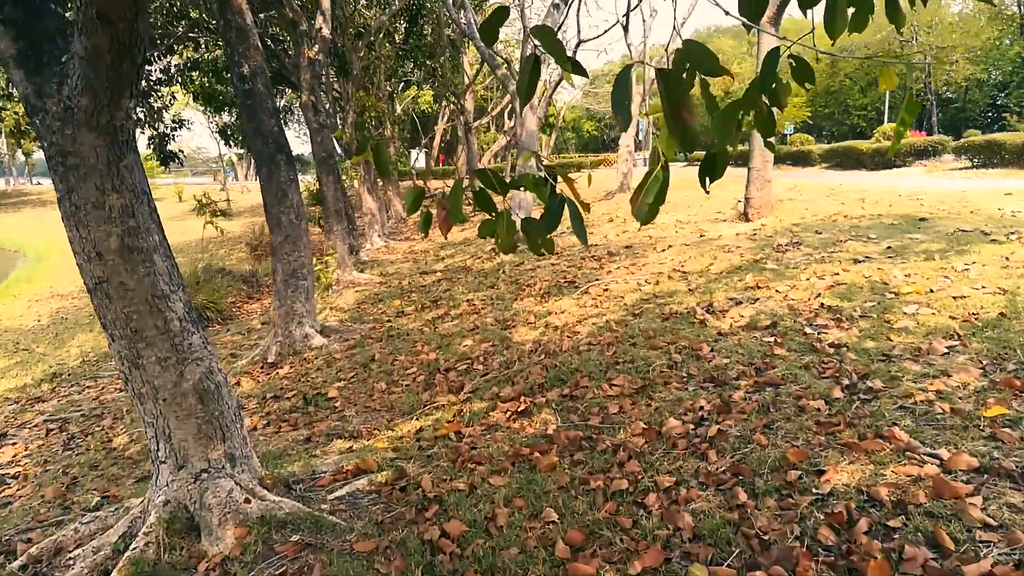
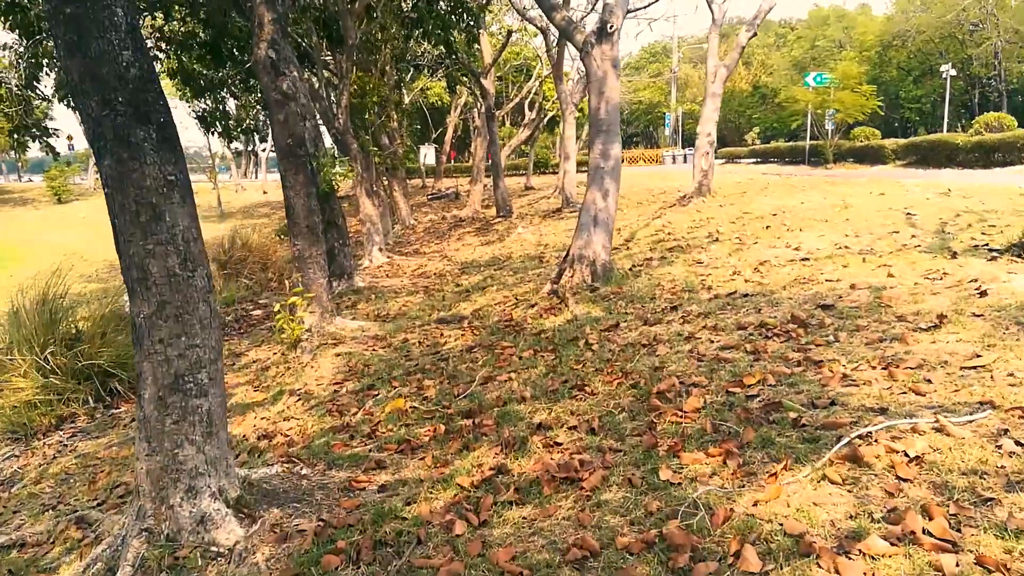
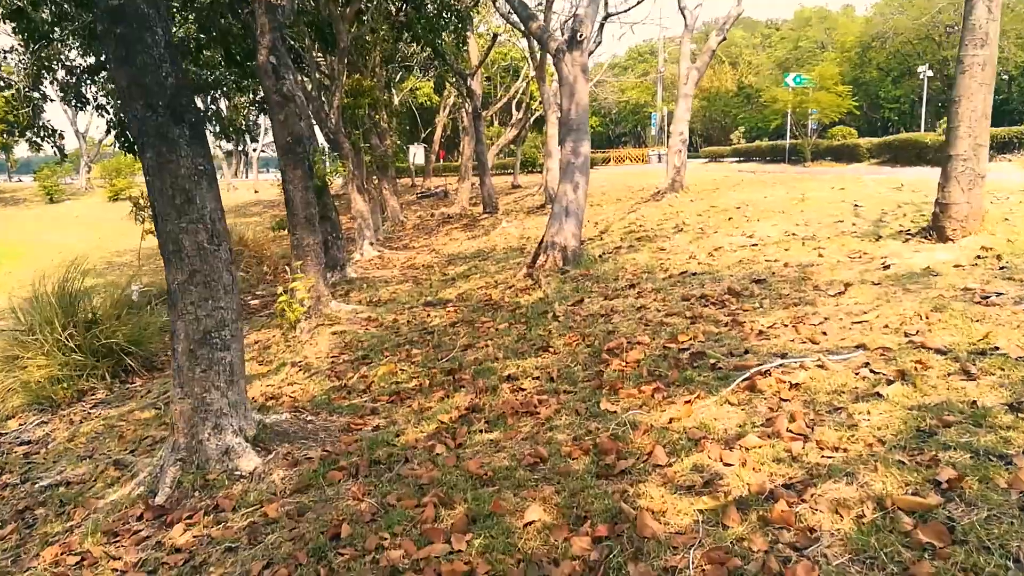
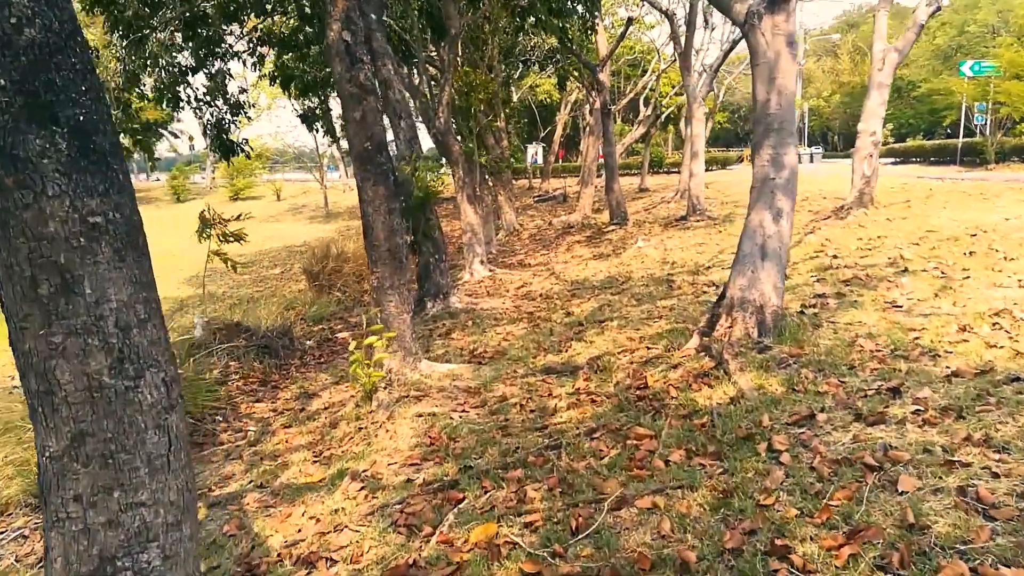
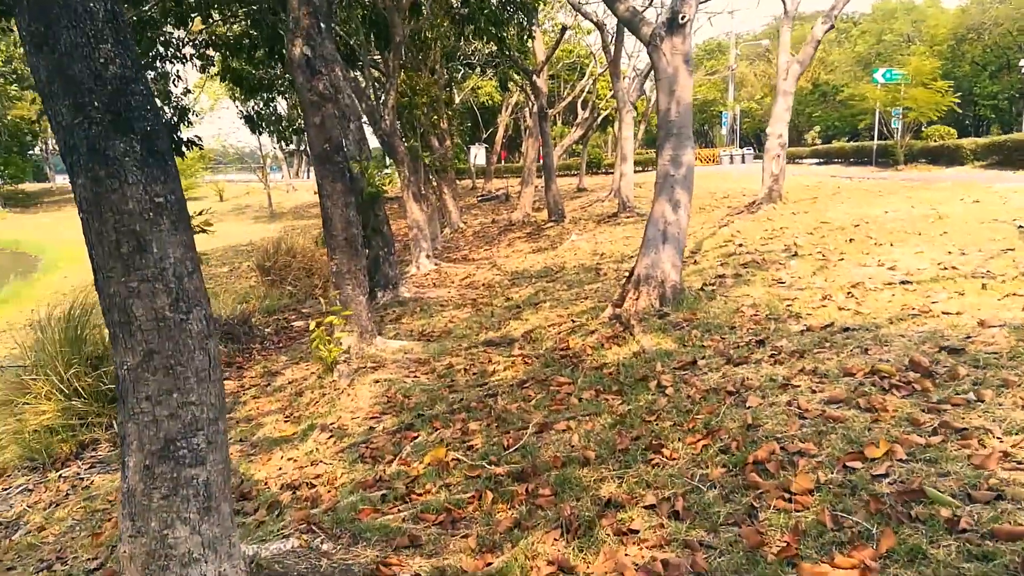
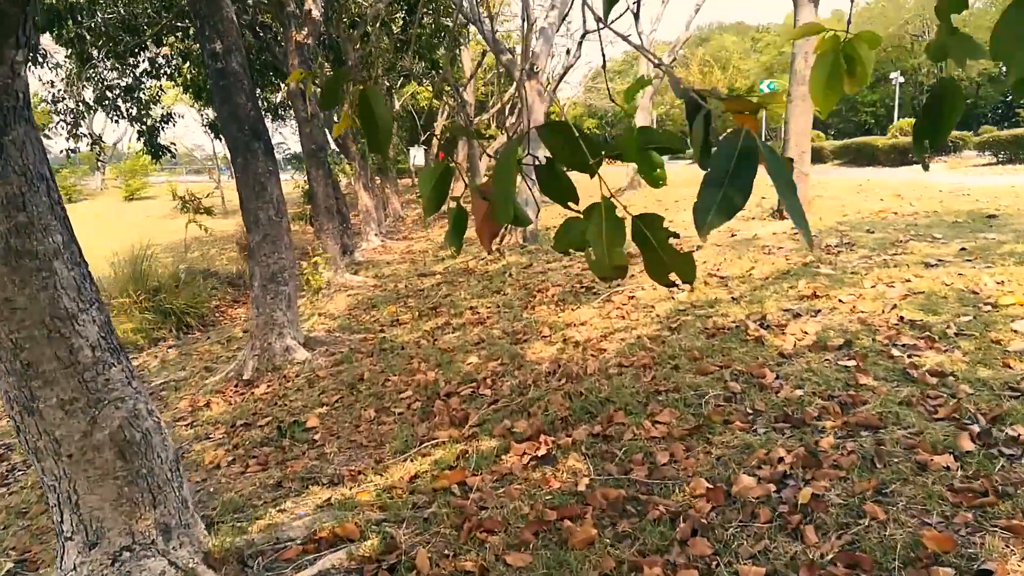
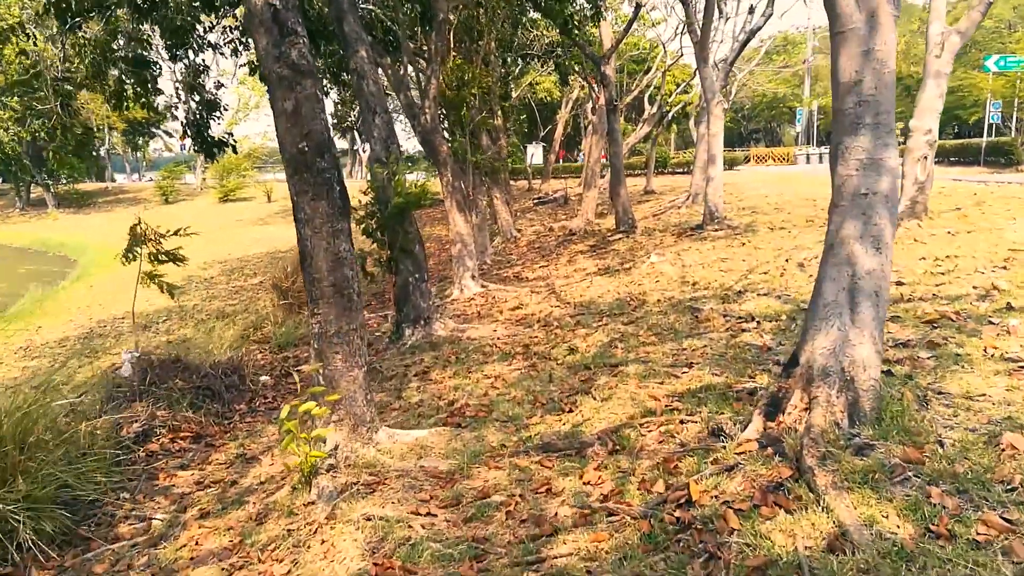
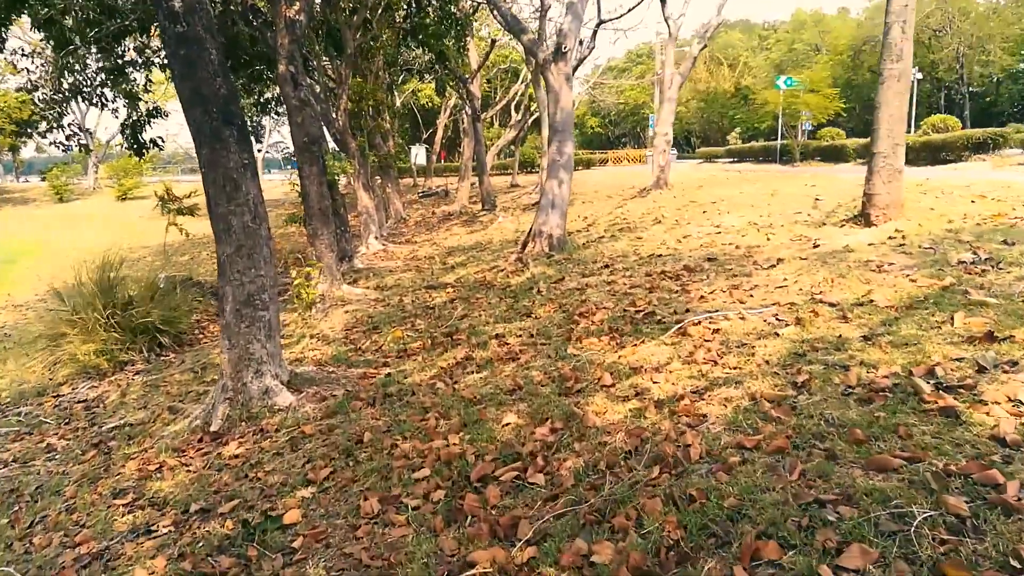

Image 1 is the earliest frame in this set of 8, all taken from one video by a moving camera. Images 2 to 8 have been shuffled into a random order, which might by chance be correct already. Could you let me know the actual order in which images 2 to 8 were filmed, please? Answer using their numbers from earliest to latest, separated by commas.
6, 8, 3, 2, 5, 4, 7
